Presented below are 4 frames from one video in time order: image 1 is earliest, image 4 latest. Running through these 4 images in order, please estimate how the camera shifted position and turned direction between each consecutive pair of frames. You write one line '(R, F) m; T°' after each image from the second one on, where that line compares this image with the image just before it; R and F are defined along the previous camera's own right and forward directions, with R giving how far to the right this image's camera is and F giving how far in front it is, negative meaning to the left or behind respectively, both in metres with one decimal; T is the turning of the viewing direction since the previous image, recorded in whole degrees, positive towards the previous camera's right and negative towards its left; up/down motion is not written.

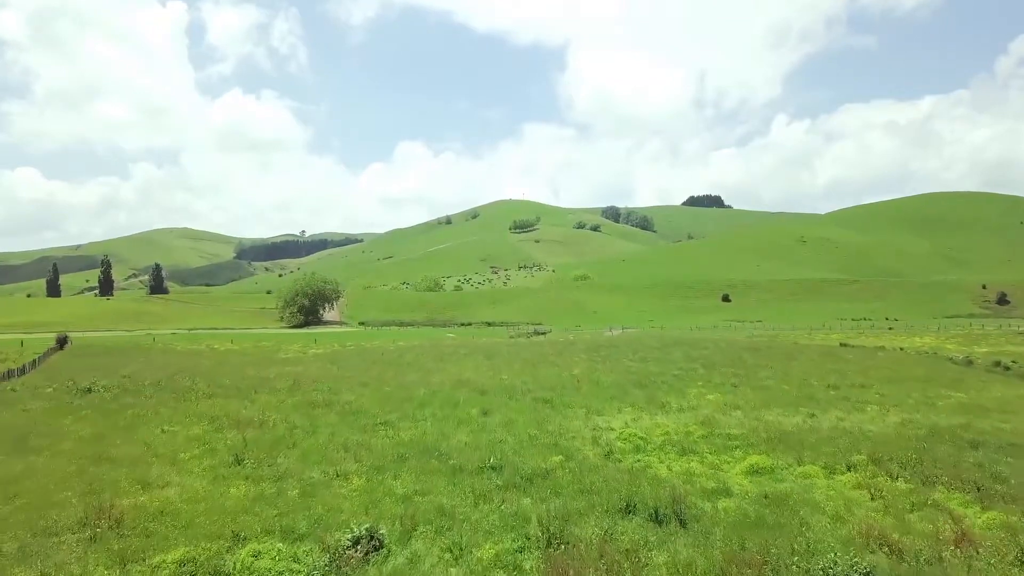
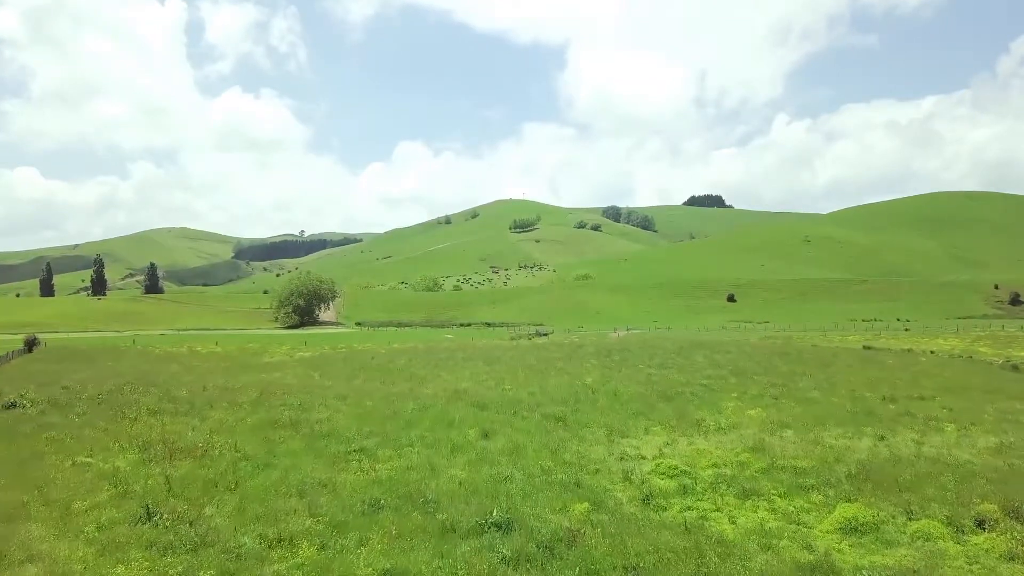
(-0.3, +4.8) m; 0°
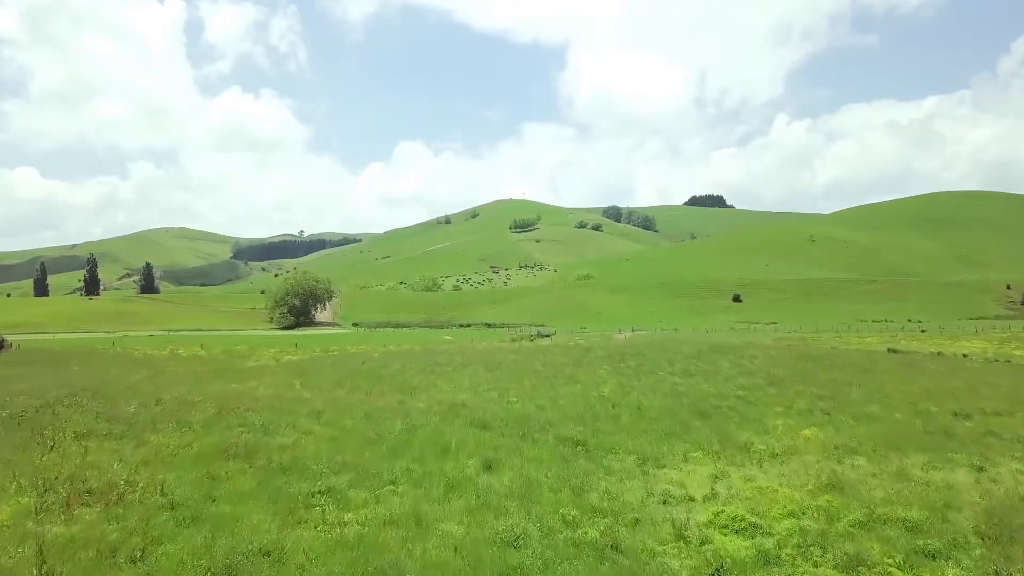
(-0.3, +4.4) m; 0°
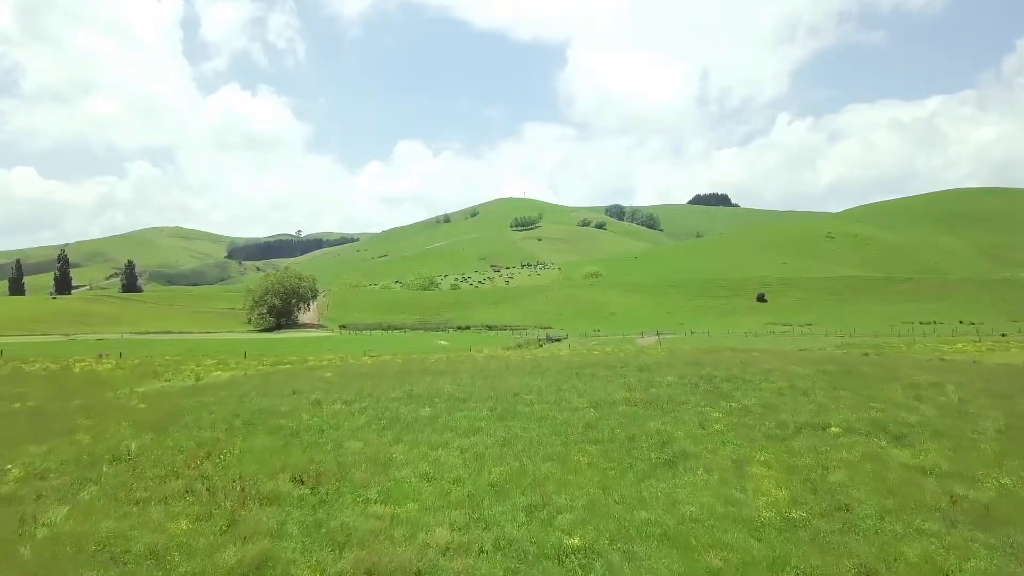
(-1.1, +17.3) m; 0°
